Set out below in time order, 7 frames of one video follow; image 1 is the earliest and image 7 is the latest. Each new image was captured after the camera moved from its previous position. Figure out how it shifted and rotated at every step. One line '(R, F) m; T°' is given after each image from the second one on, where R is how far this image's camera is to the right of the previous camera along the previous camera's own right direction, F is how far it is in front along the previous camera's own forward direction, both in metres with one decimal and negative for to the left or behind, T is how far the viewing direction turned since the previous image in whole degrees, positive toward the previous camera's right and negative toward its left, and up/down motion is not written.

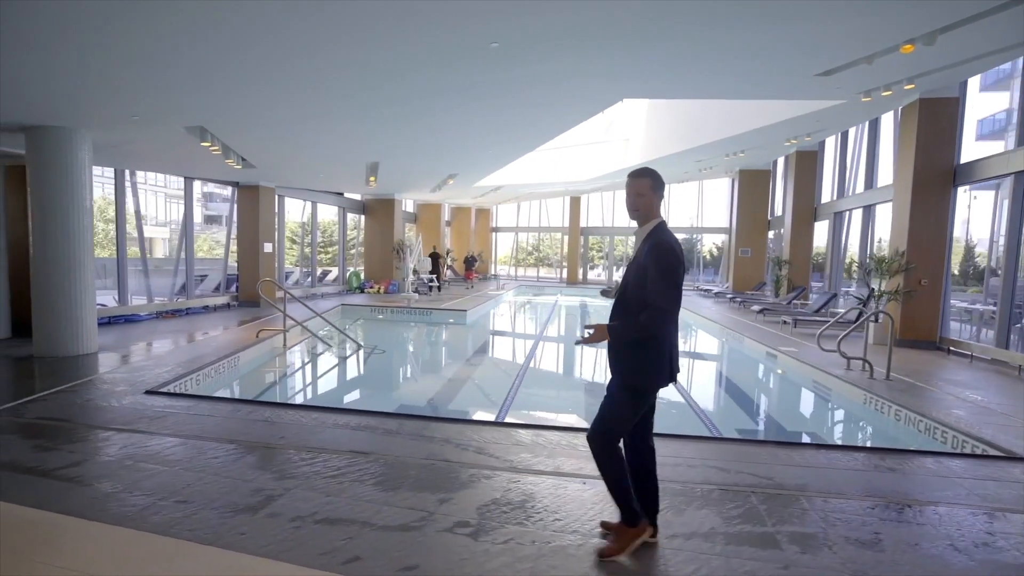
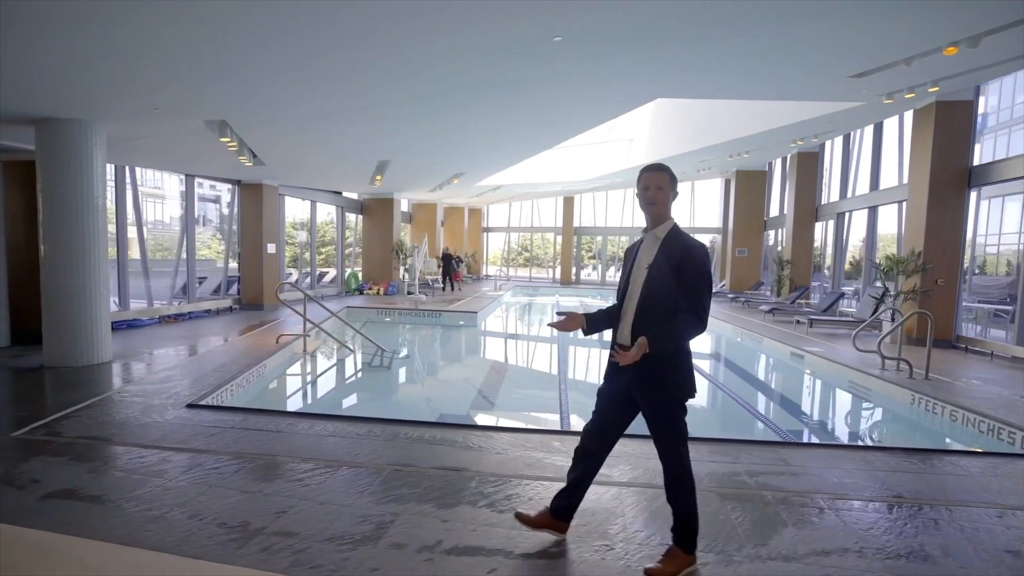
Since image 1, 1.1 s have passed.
(-0.7, +0.2) m; +3°
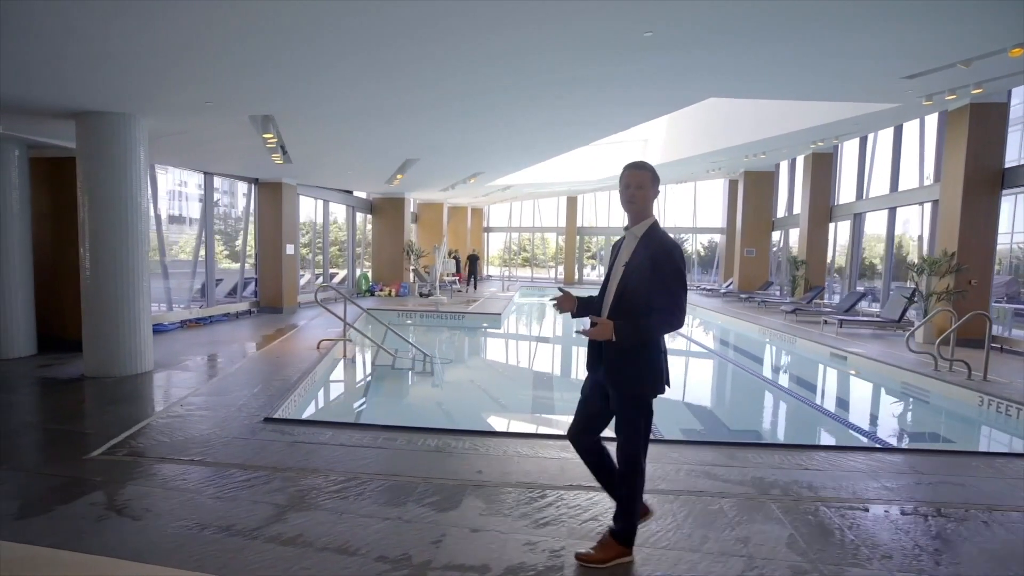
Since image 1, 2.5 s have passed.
(-0.8, +0.2) m; +2°
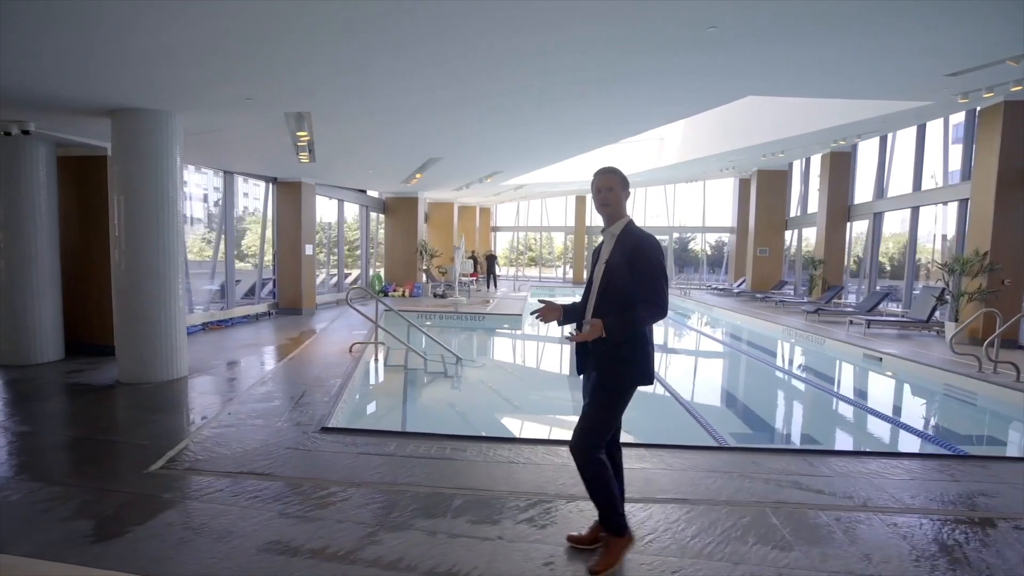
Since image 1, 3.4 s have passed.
(-0.5, +0.1) m; 0°
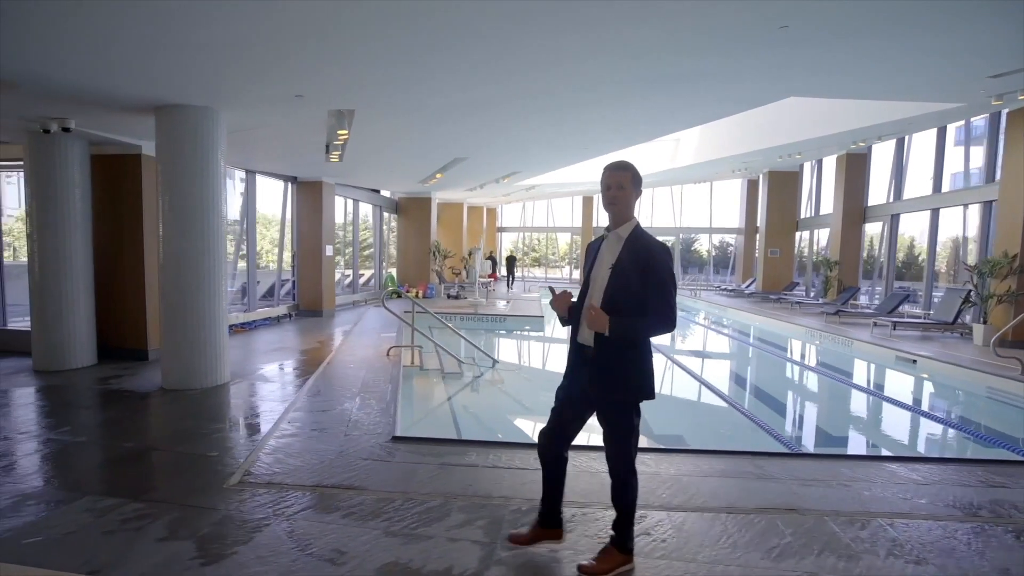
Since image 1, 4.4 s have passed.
(-0.6, +0.1) m; +1°
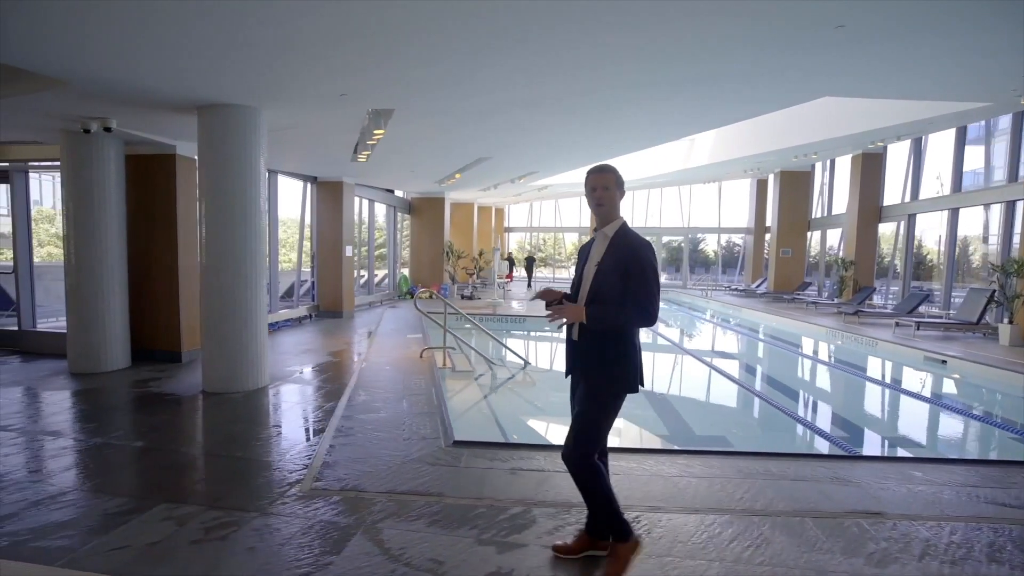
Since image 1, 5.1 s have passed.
(-0.4, +0.1) m; 0°
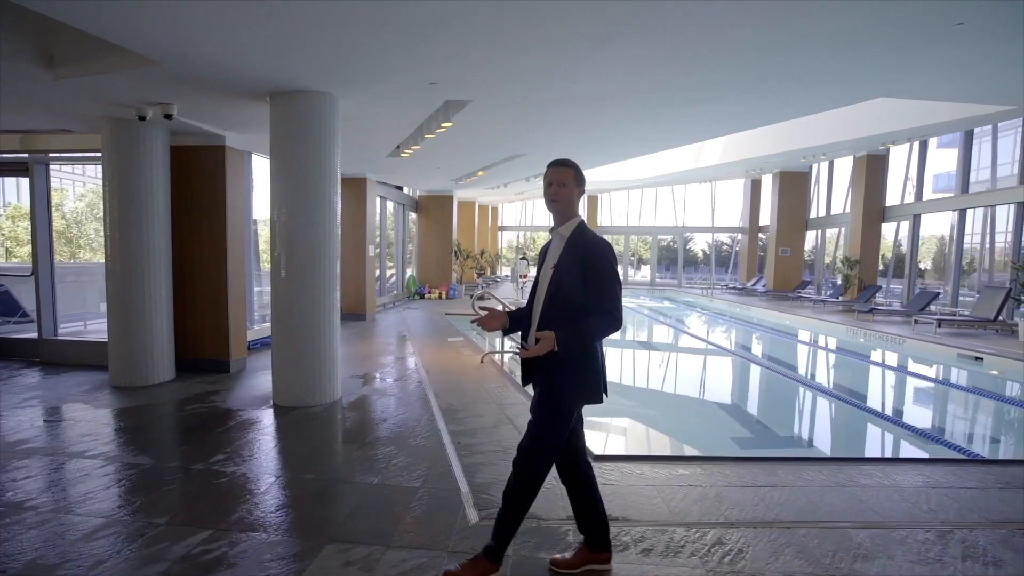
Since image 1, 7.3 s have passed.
(-1.0, +0.3) m; +4°
